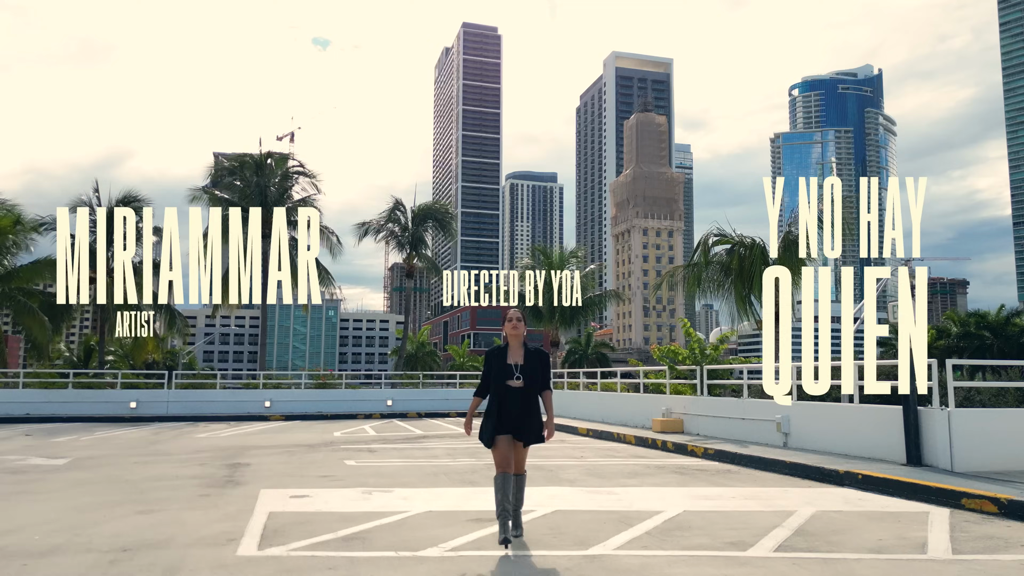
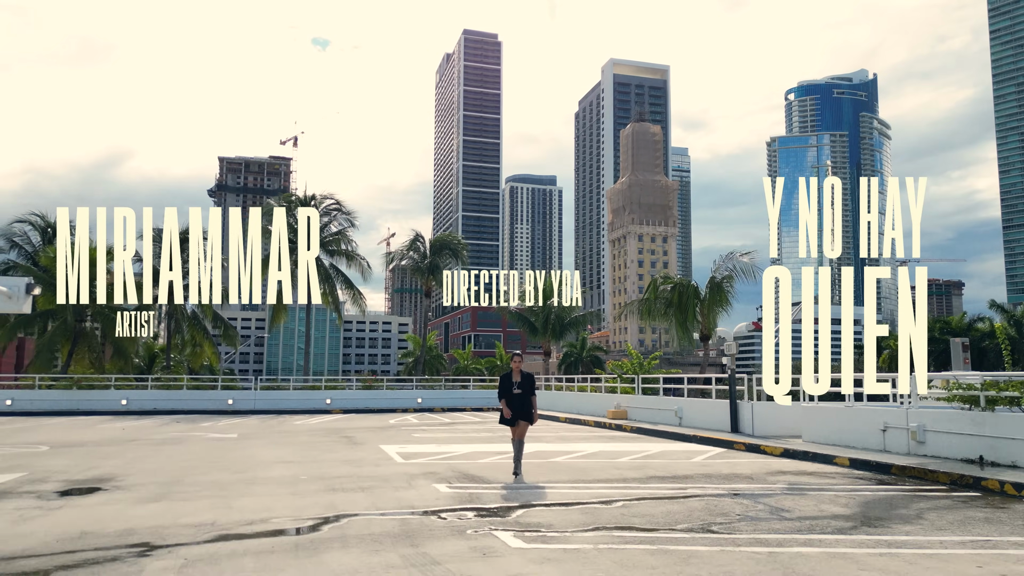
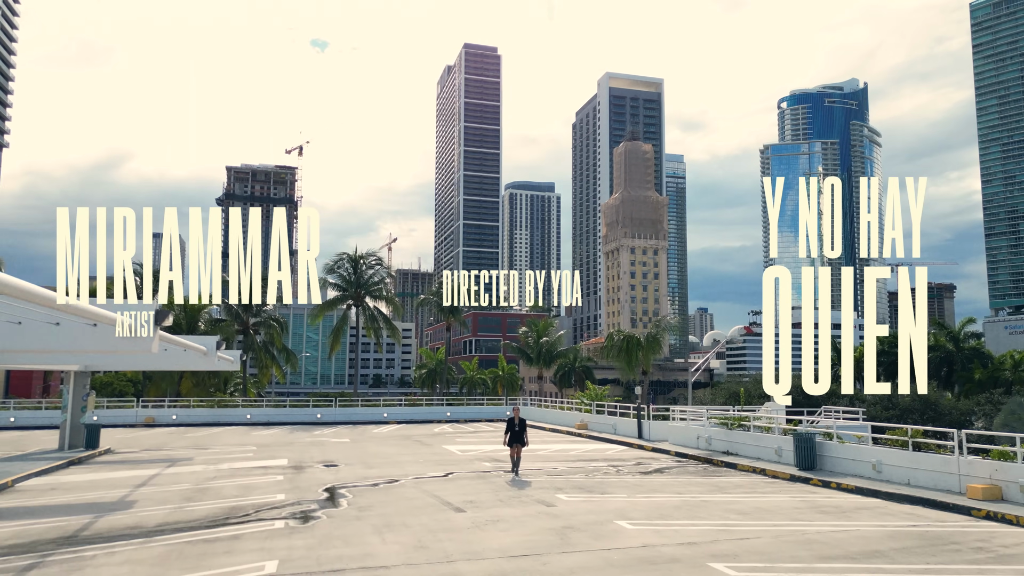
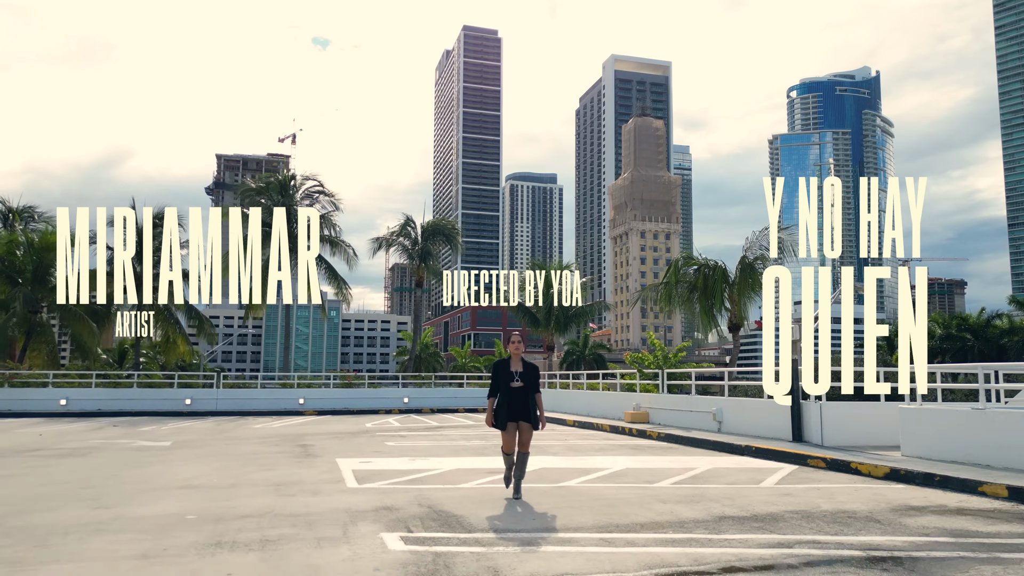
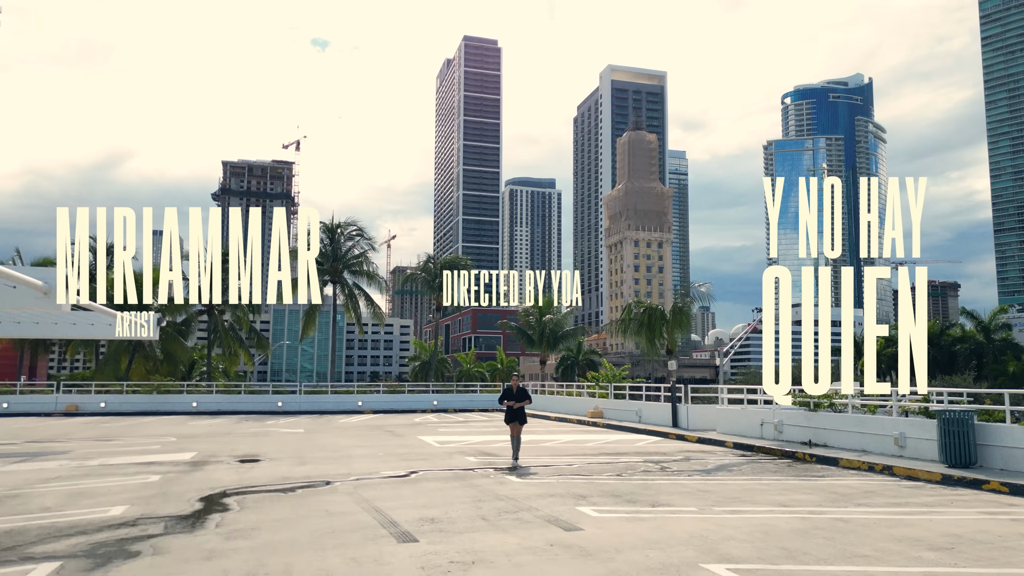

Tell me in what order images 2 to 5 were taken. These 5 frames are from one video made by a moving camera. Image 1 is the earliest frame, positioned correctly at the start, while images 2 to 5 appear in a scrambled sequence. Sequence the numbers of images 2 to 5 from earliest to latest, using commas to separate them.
4, 2, 5, 3
